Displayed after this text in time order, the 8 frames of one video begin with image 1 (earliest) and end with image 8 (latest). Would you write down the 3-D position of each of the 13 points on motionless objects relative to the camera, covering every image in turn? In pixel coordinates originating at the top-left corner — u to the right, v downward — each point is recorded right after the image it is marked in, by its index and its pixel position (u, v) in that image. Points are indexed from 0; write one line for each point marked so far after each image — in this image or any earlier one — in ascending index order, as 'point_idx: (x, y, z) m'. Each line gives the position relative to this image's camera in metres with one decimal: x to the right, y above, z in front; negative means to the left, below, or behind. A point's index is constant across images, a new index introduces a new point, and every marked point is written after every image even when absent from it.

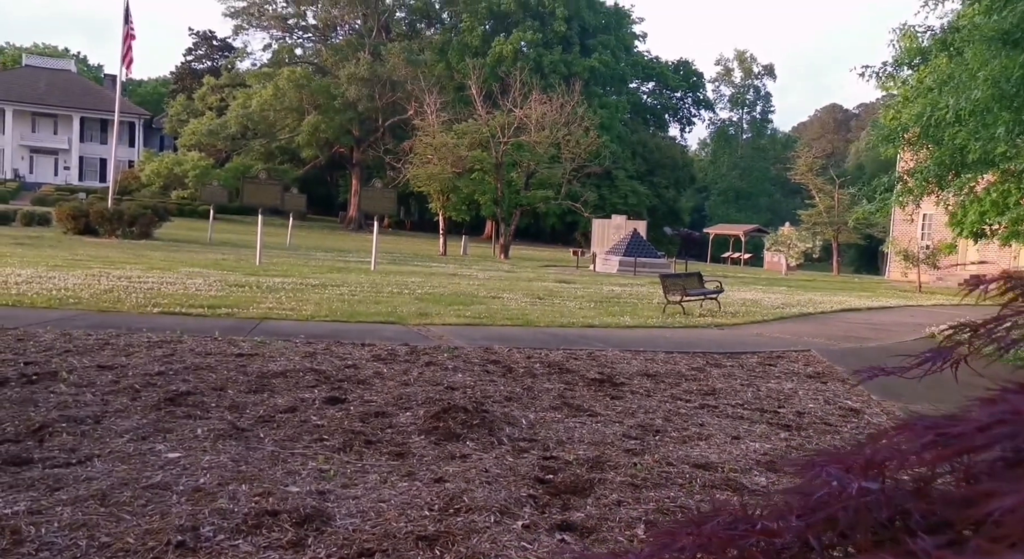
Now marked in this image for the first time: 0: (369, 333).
0: (-1.4, -0.5, +10.5) m
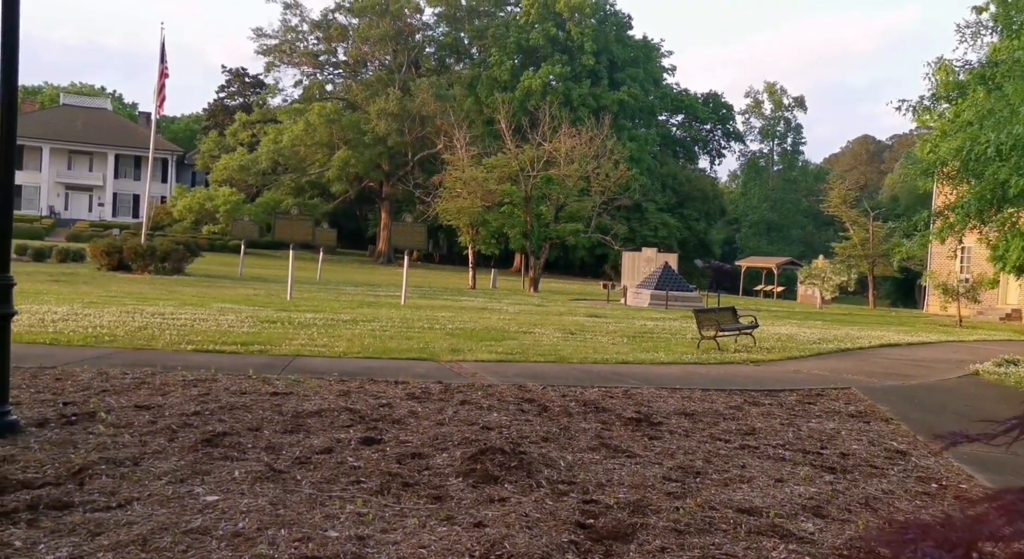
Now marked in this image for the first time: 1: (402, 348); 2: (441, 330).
0: (-1.1, -0.9, +10.5) m
1: (-1.4, -0.9, +13.3) m
2: (-1.1, -0.8, +16.7) m
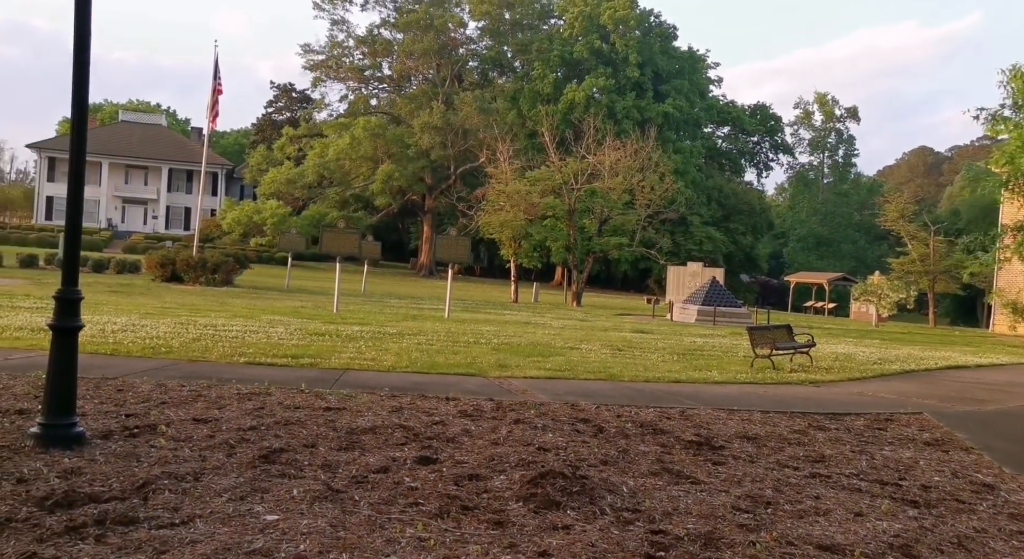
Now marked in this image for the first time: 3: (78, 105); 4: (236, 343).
0: (-0.6, -1.0, +10.3) m
1: (-0.8, -1.0, +13.1) m
2: (-0.4, -1.0, +16.5) m
3: (-2.8, +1.1, +6.5) m
4: (-3.8, -0.9, +14.1) m
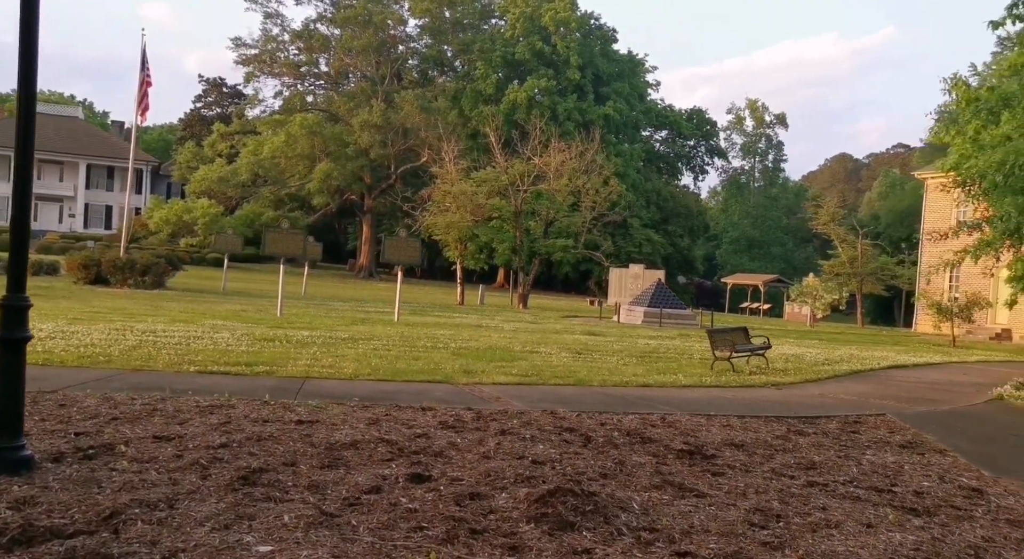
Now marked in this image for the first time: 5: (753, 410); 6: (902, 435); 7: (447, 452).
0: (-0.9, -1.1, +9.9) m
1: (-1.2, -1.1, +12.7) m
2: (-1.0, -1.1, +16.1) m
3: (-2.8, +1.0, +6.0) m
4: (-4.3, -0.9, +13.5) m
5: (+2.5, -1.4, +10.9) m
6: (+3.7, -1.5, +10.0) m
7: (-0.4, -1.1, +6.8) m
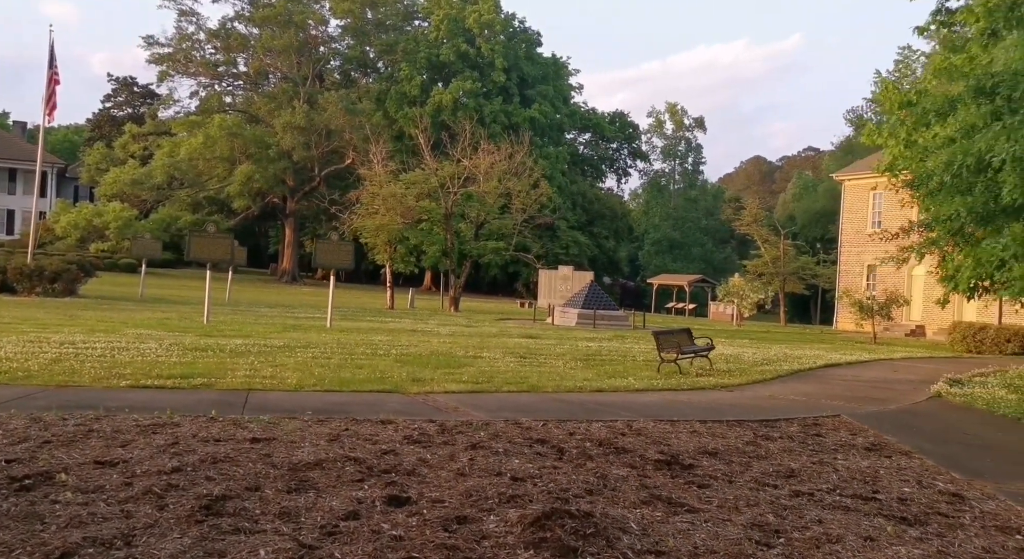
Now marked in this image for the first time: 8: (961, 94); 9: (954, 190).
0: (-1.2, -1.1, +9.5) m
1: (-1.8, -1.2, +12.3) m
2: (-1.9, -1.2, +15.7) m
3: (-2.9, +1.0, +5.5) m
4: (-4.9, -1.0, +12.8) m
5: (+2.1, -1.4, +10.8) m
6: (+3.3, -1.5, +9.9) m
7: (-0.6, -1.2, +6.4) m
8: (+4.8, +2.0, +11.3) m
9: (+5.2, +1.1, +12.4) m
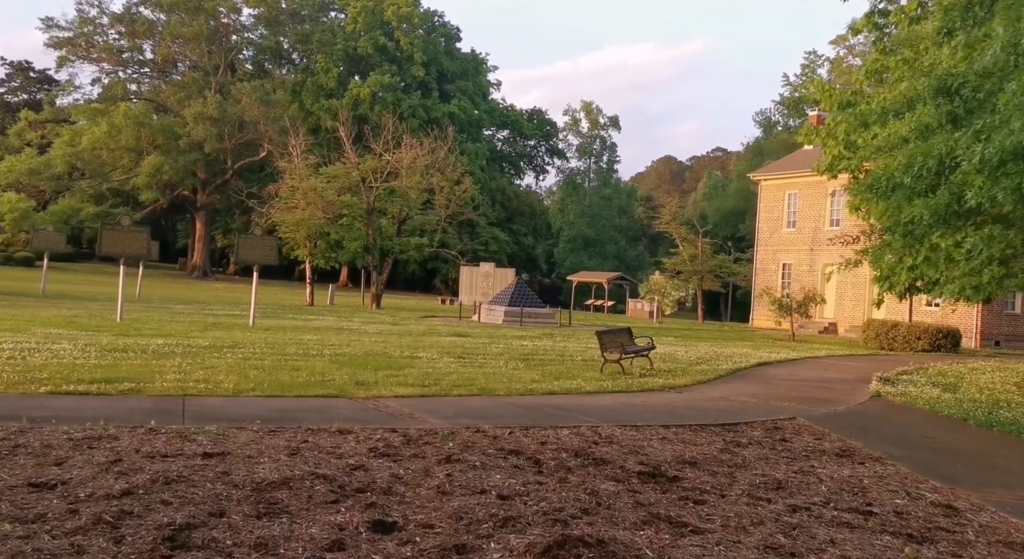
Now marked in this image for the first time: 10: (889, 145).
0: (-1.6, -1.1, +8.9) m
1: (-2.4, -1.1, +11.6) m
2: (-2.7, -1.1, +15.0) m
3: (-2.9, +1.0, +4.7) m
4: (-5.5, -1.0, +11.9) m
5: (+1.6, -1.4, +10.4) m
6: (+2.9, -1.5, +9.7) m
7: (-0.7, -1.2, +5.9) m
8: (+4.3, +2.0, +11.2) m
9: (+4.6, +1.0, +12.3) m
10: (+4.5, +1.6, +12.7) m
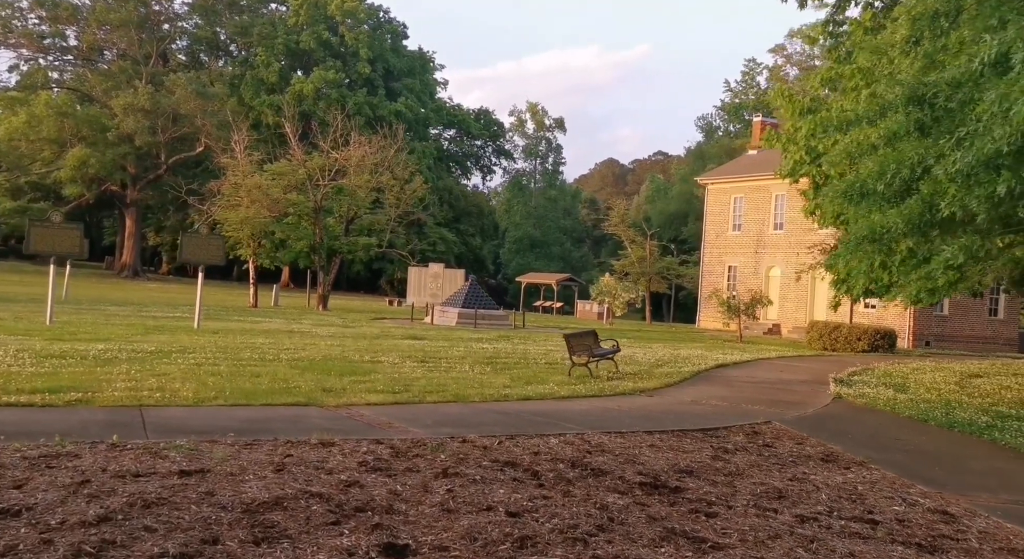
0: (-1.7, -1.2, +8.5) m
1: (-2.6, -1.2, +11.2) m
2: (-3.2, -1.1, +14.5) m
3: (-2.8, +0.9, +4.3) m
4: (-5.8, -1.0, +11.3) m
5: (+1.4, -1.4, +10.2) m
6: (+2.8, -1.5, +9.6) m
7: (-0.6, -1.2, +5.6) m
8: (+4.1, +1.9, +11.2) m
9: (+4.3, +1.0, +12.2) m
10: (+4.1, +1.6, +12.6) m
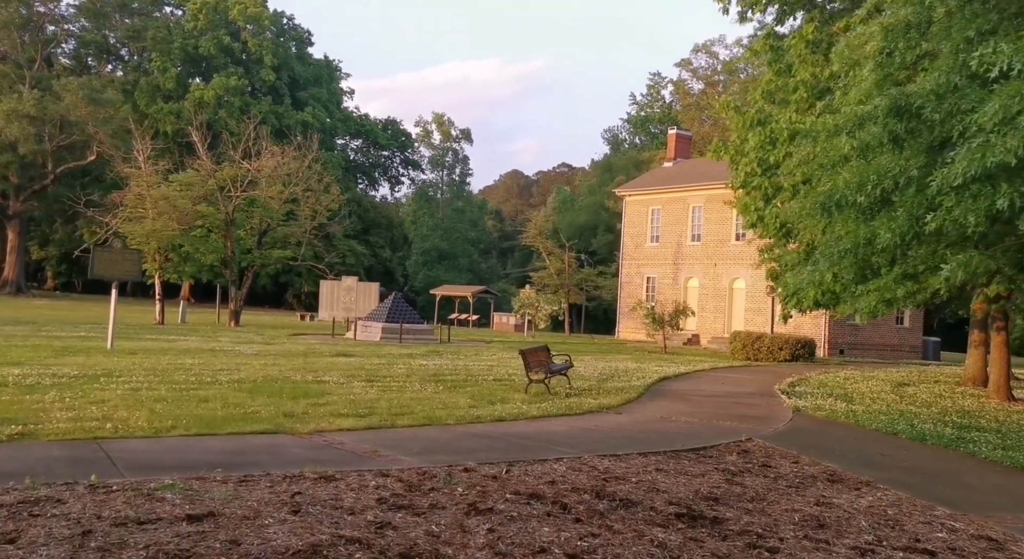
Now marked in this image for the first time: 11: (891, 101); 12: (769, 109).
0: (-1.7, -1.3, +7.8) m
1: (-2.9, -1.3, +10.4) m
2: (-3.7, -1.4, +13.7) m
3: (-2.4, +0.8, +3.6) m
4: (-6.0, -1.2, +10.2) m
5: (+1.2, -1.5, +9.8) m
6: (+2.6, -1.6, +9.3) m
7: (-0.3, -1.3, +5.0) m
8: (+3.8, +1.8, +11.1) m
9: (+3.9, +0.9, +12.1) m
10: (+3.7, +1.4, +12.5) m
11: (+3.9, +1.9, +10.9) m
12: (+4.3, +2.8, +17.5) m
